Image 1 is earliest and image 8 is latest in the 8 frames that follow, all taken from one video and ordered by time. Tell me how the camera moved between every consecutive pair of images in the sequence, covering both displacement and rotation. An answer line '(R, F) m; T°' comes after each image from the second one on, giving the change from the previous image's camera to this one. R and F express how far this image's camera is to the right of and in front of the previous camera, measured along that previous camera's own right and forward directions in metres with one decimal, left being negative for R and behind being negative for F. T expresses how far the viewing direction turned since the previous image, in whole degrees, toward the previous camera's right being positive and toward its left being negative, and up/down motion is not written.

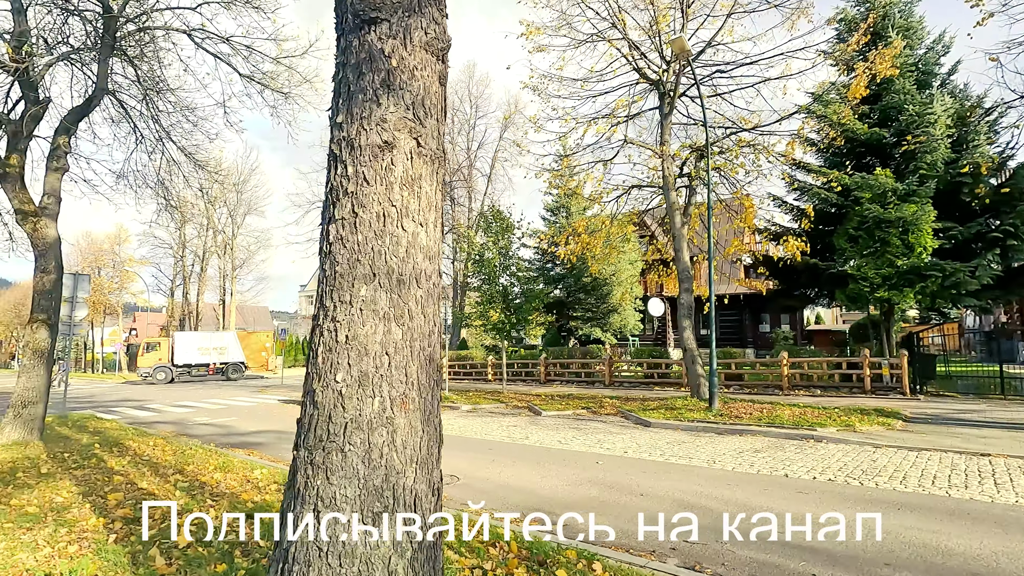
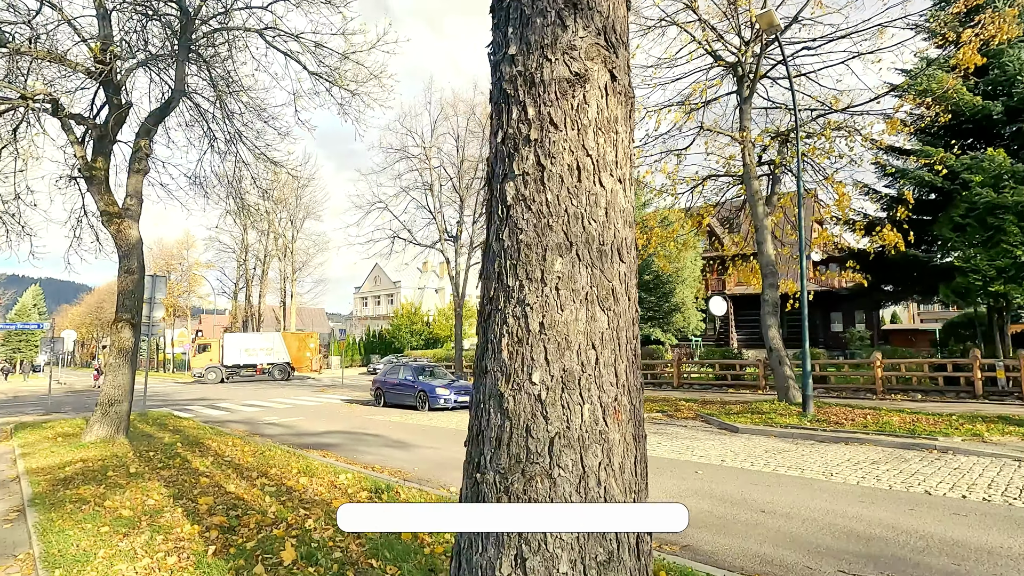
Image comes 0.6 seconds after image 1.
(-0.7, +0.5) m; -5°
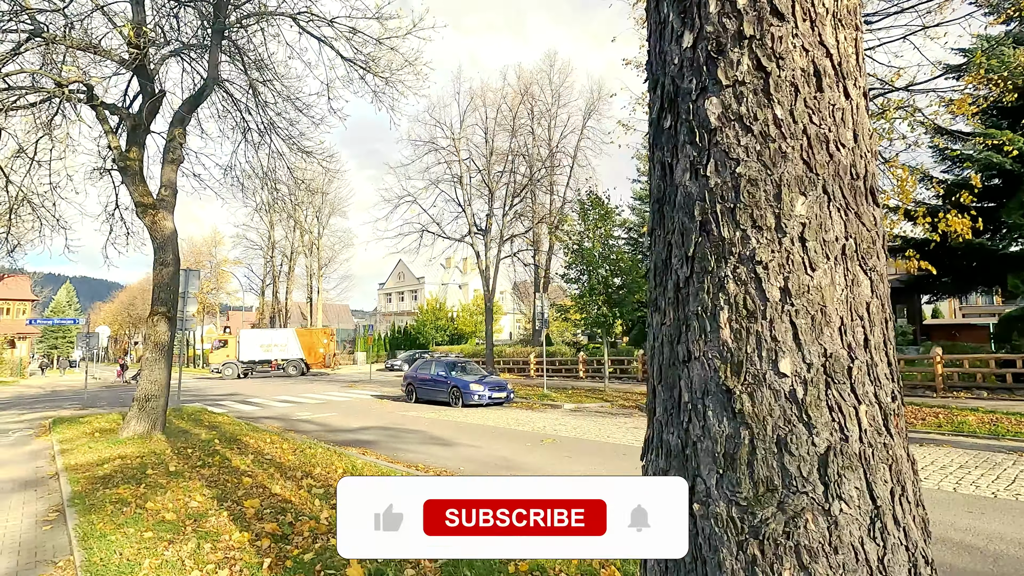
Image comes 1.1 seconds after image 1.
(-0.5, +0.5) m; -2°
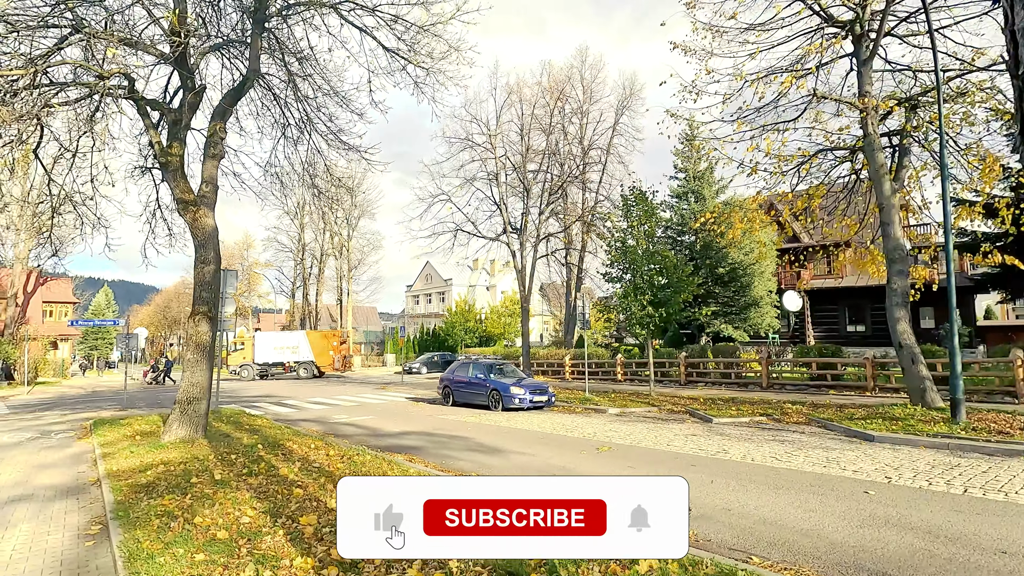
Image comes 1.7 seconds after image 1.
(-0.6, +0.6) m; -3°
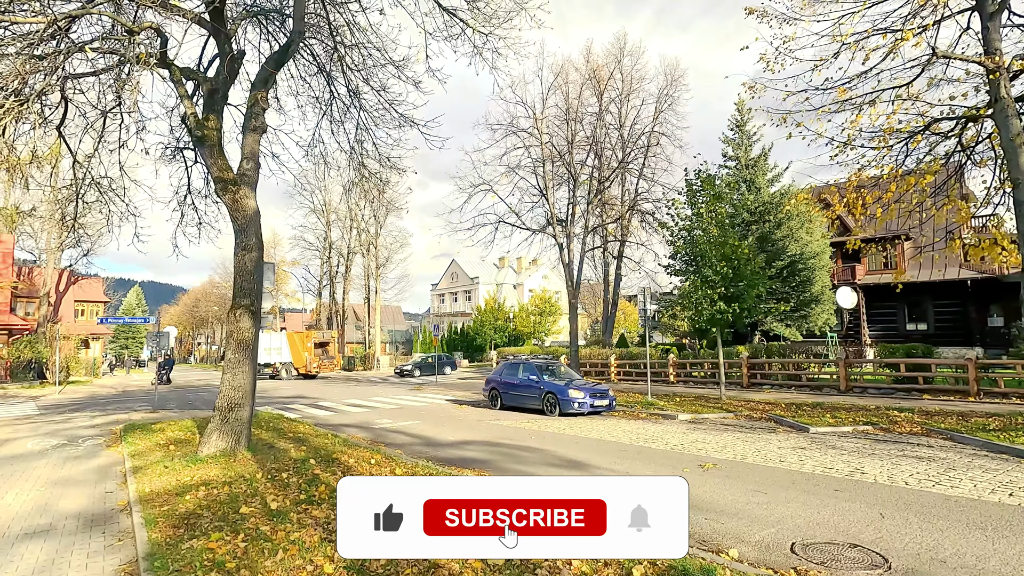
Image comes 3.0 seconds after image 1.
(-1.1, +1.4) m; -2°
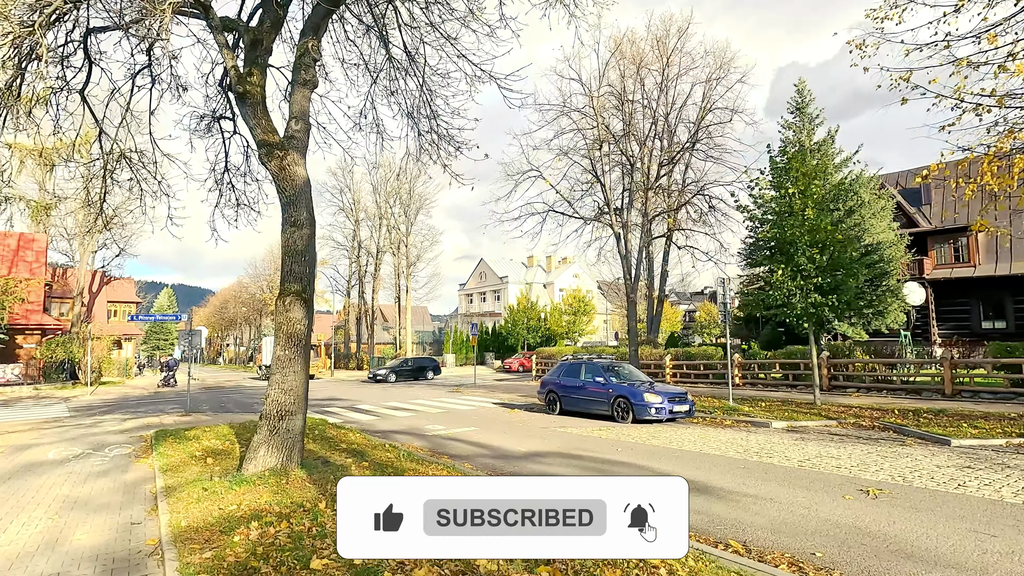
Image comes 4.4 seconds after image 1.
(-1.1, +1.6) m; -2°
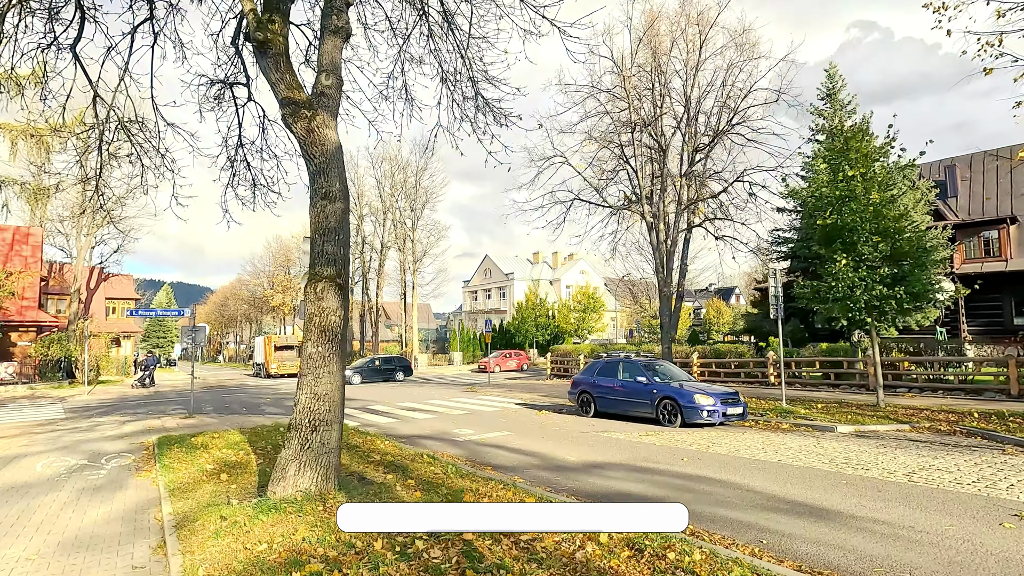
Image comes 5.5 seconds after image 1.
(-0.9, +1.2) m; 0°
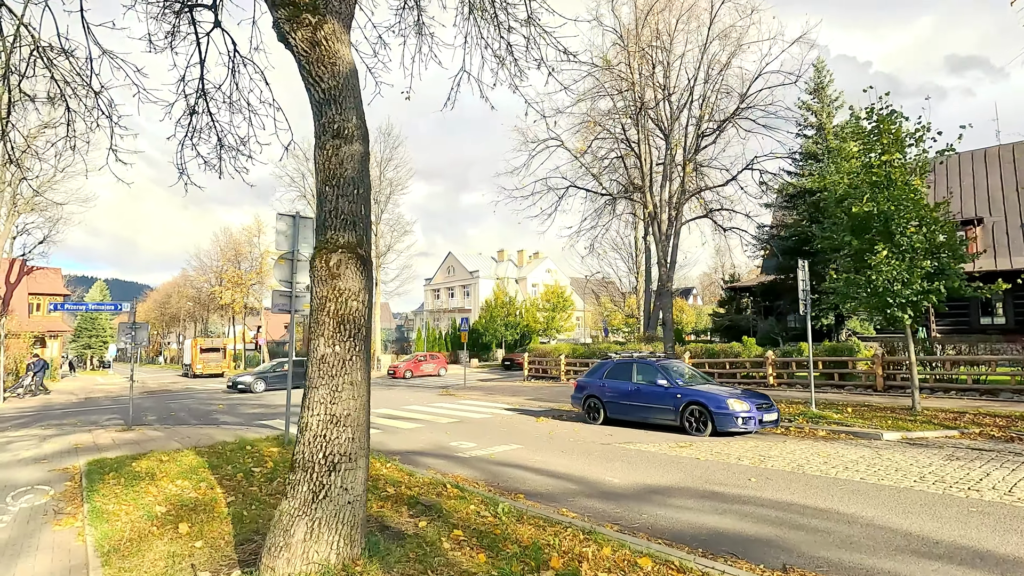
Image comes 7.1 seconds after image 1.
(-1.1, +1.7) m; +5°
